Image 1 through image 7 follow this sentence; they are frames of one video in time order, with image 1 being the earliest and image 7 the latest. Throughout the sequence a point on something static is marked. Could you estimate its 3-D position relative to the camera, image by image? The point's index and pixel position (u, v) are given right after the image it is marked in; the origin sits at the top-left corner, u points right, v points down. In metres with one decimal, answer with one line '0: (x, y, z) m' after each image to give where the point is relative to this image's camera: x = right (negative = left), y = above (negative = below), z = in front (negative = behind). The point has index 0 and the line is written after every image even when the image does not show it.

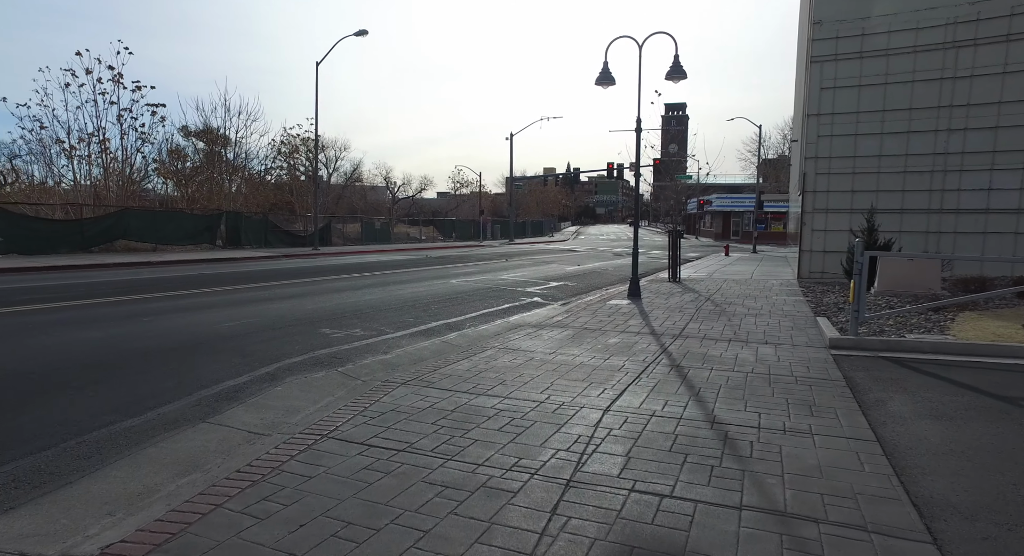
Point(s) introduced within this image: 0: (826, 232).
0: (+9.3, +1.4, +18.2) m
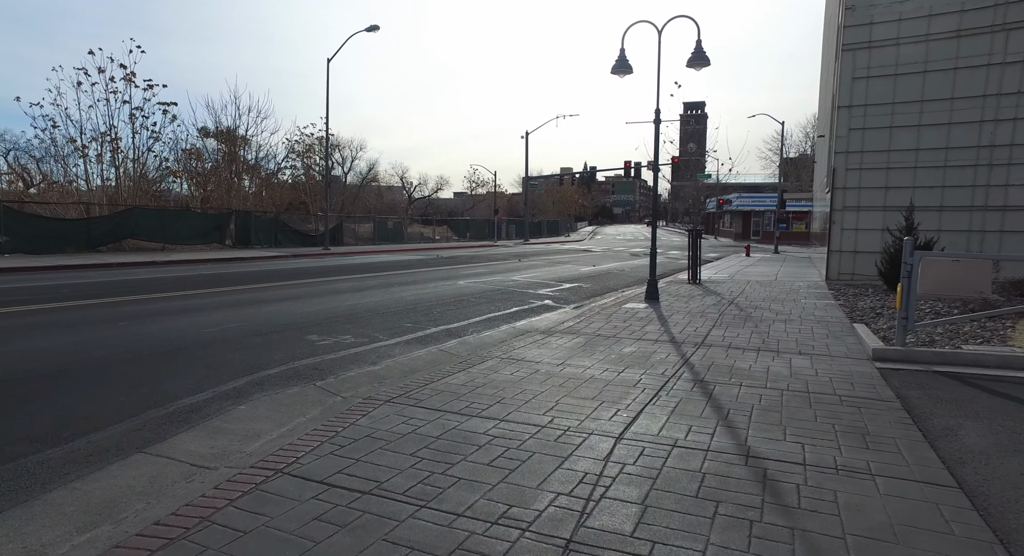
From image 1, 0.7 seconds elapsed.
0: (+9.7, +1.3, +17.1) m
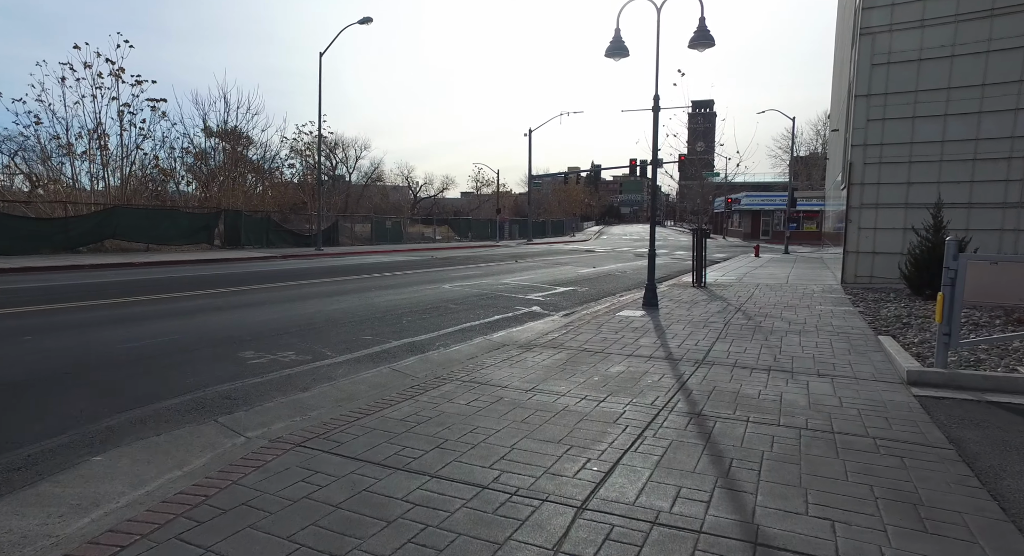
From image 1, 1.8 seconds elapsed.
0: (+9.4, +1.2, +15.8) m
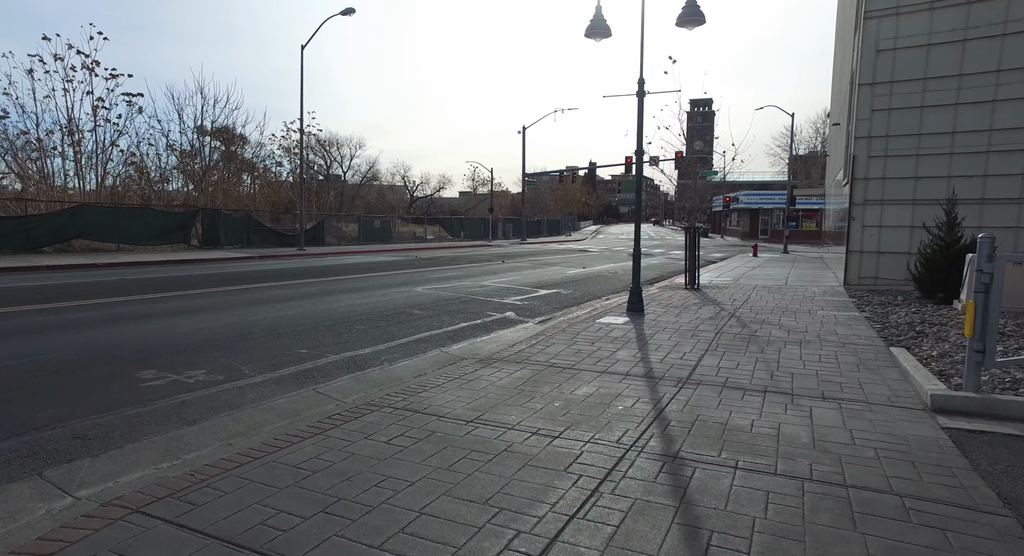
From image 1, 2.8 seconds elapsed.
0: (+8.9, +1.2, +14.7) m
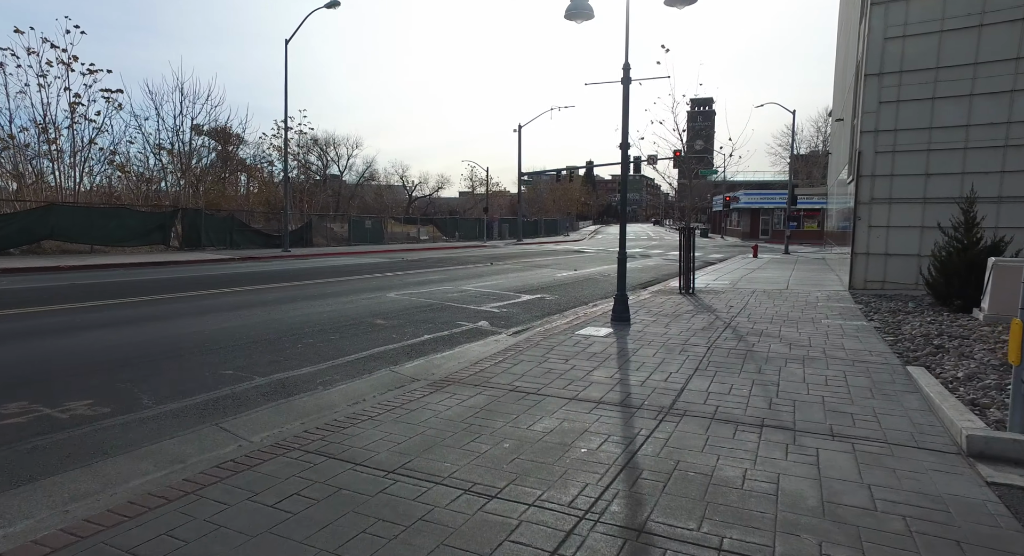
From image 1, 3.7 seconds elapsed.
0: (+8.4, +1.1, +13.7) m
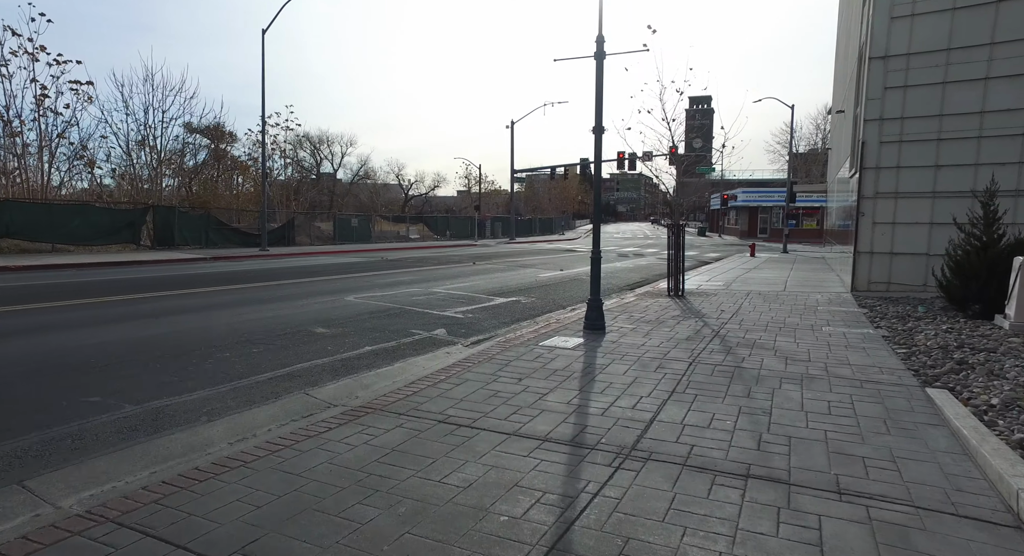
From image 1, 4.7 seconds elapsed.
0: (+7.9, +1.1, +12.5) m
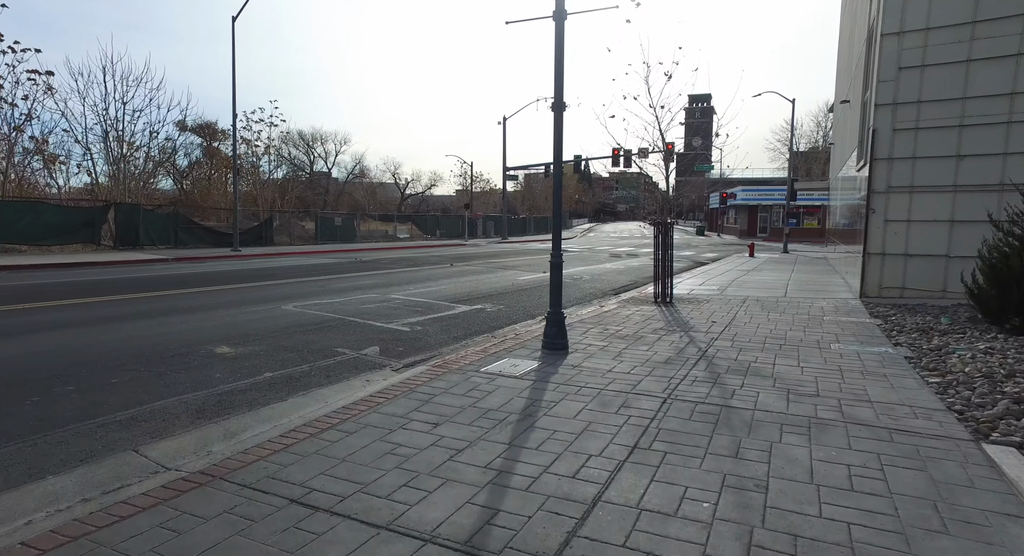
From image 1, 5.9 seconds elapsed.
0: (+7.2, +1.0, +11.0) m
